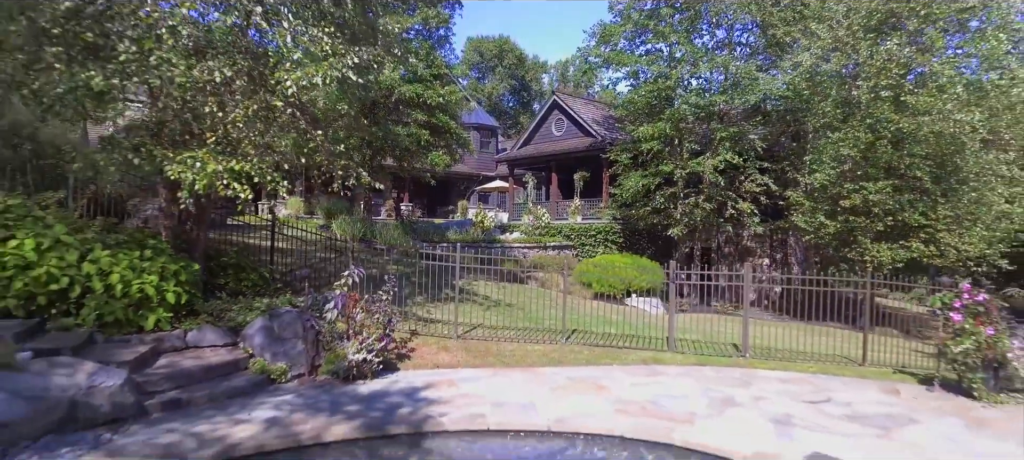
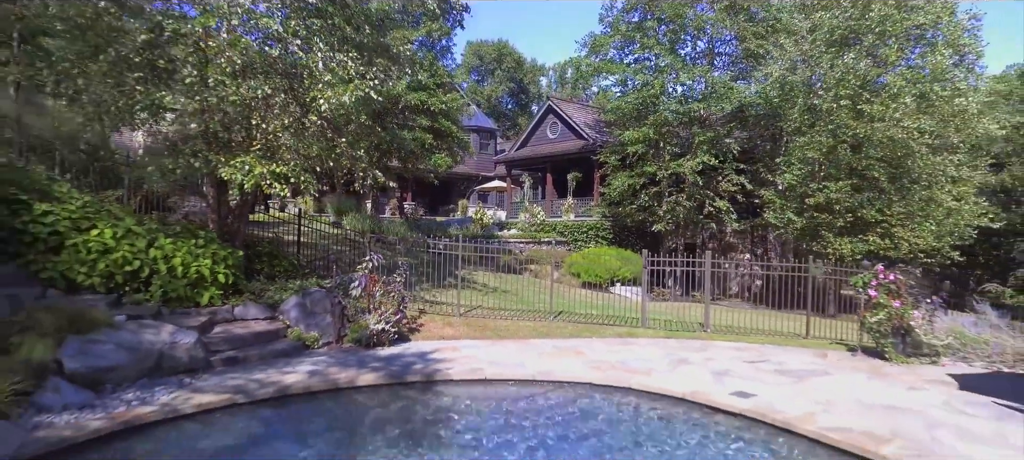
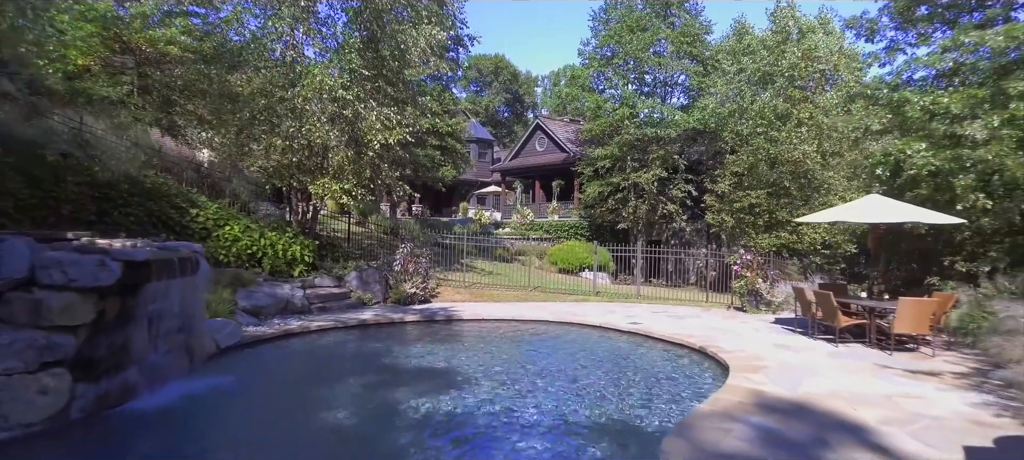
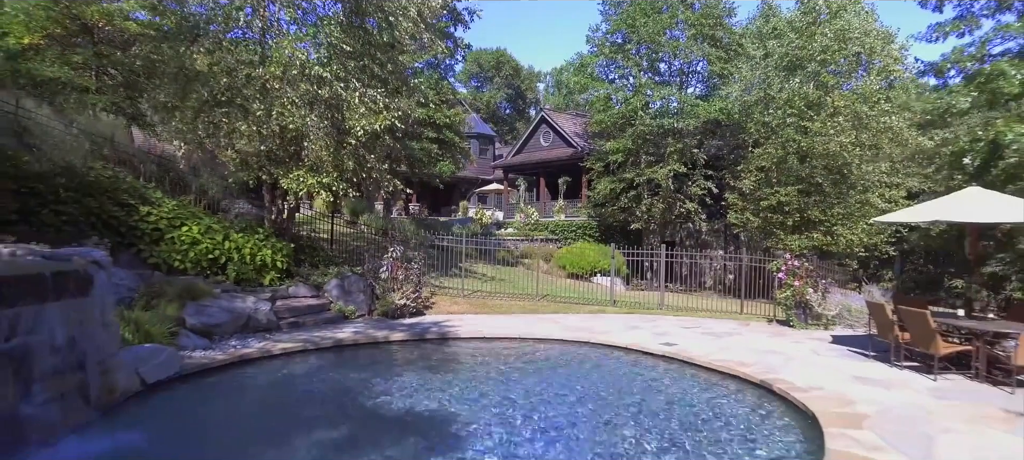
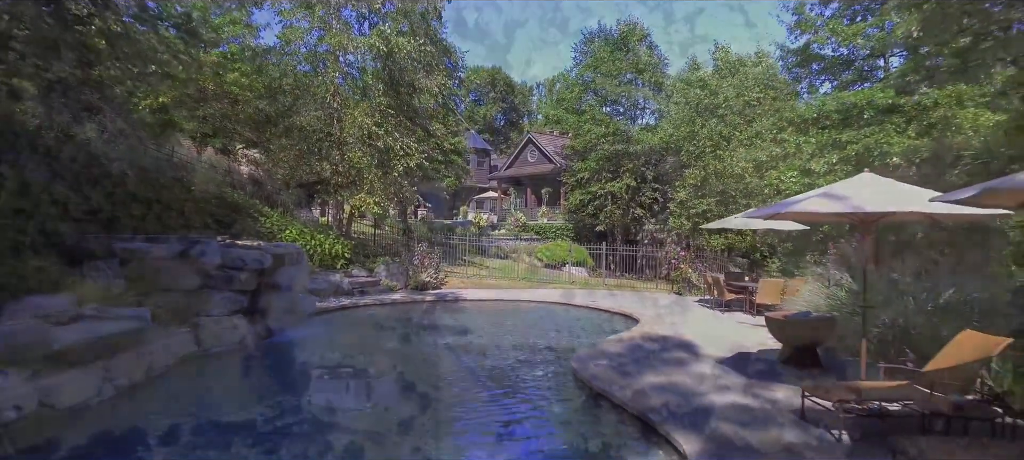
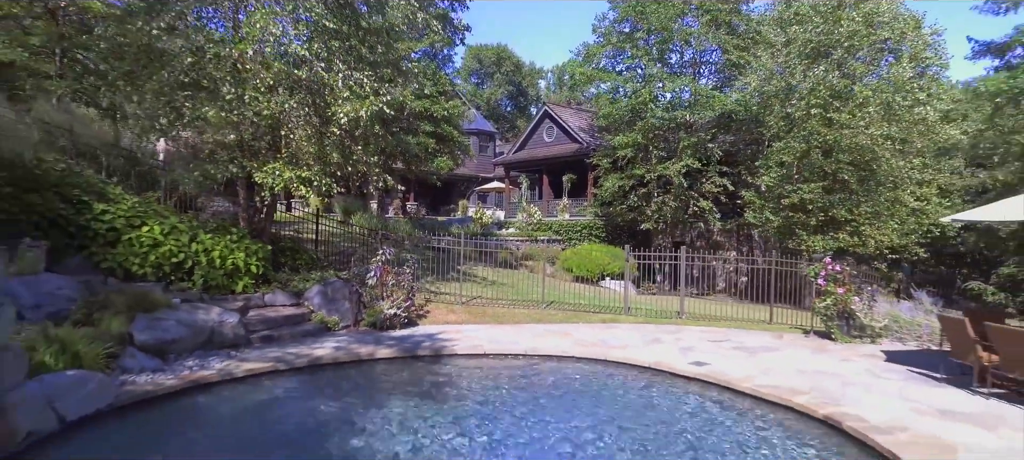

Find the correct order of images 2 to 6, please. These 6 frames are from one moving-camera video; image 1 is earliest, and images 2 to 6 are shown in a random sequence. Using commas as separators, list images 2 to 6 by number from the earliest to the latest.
2, 6, 4, 3, 5
